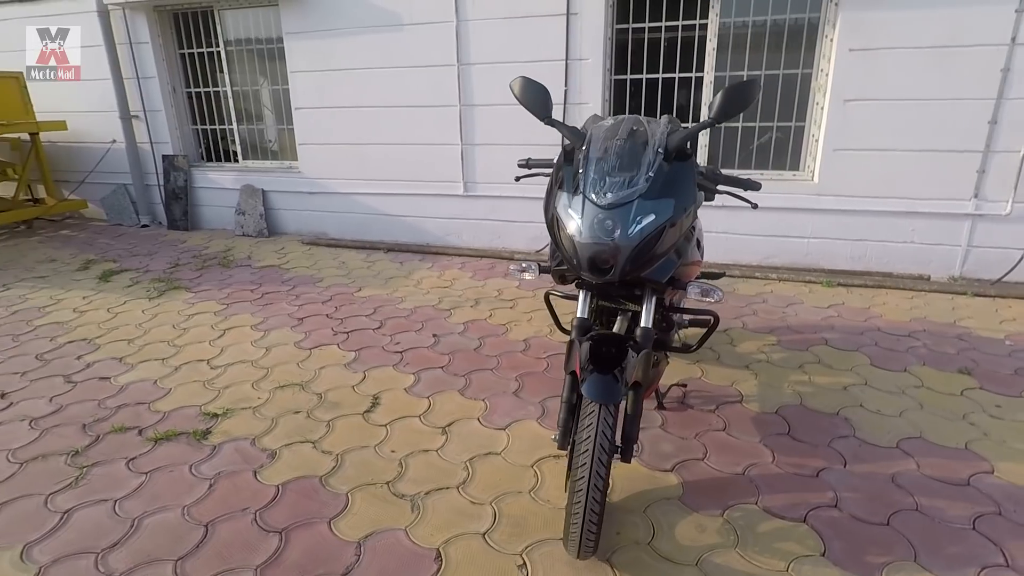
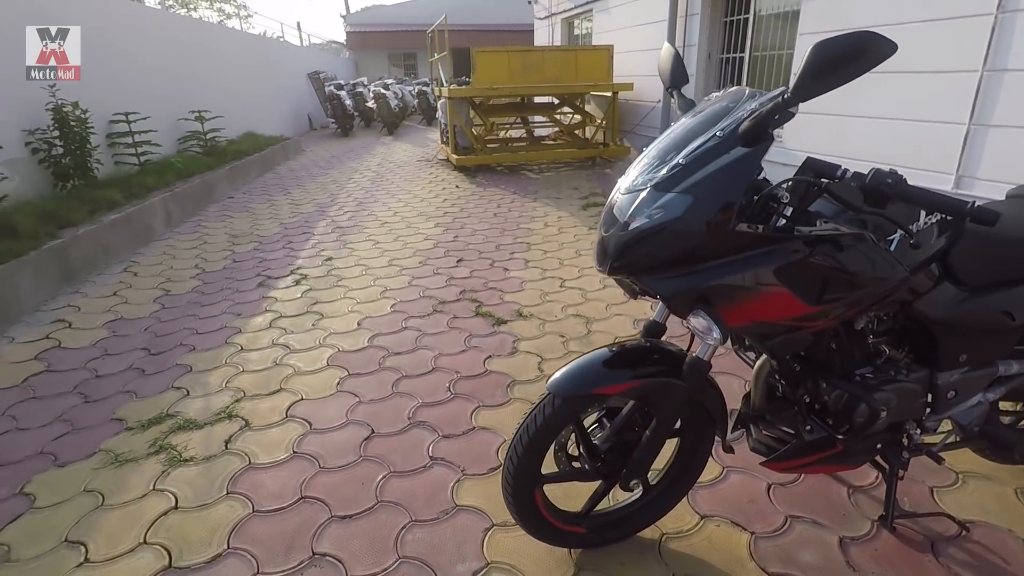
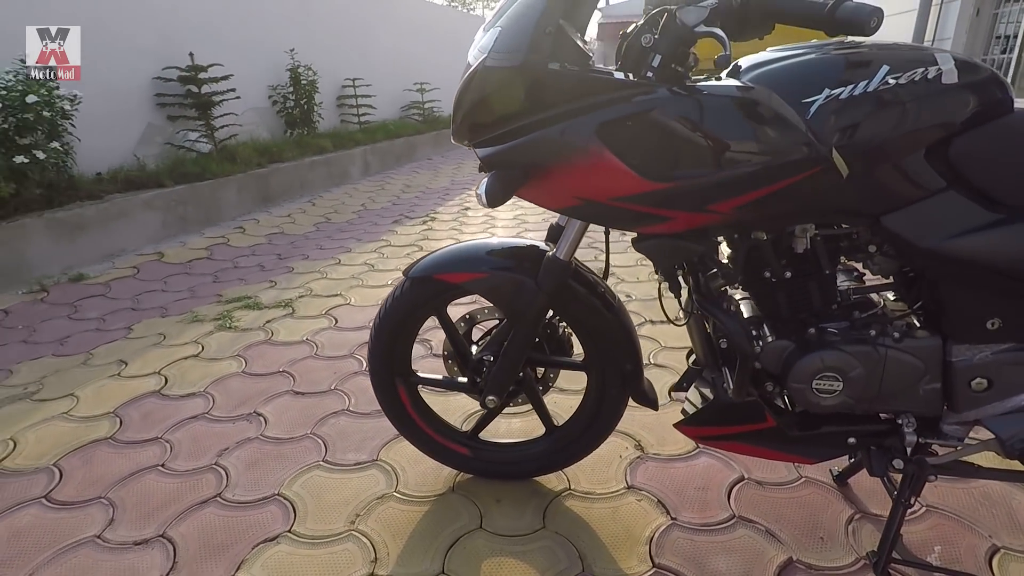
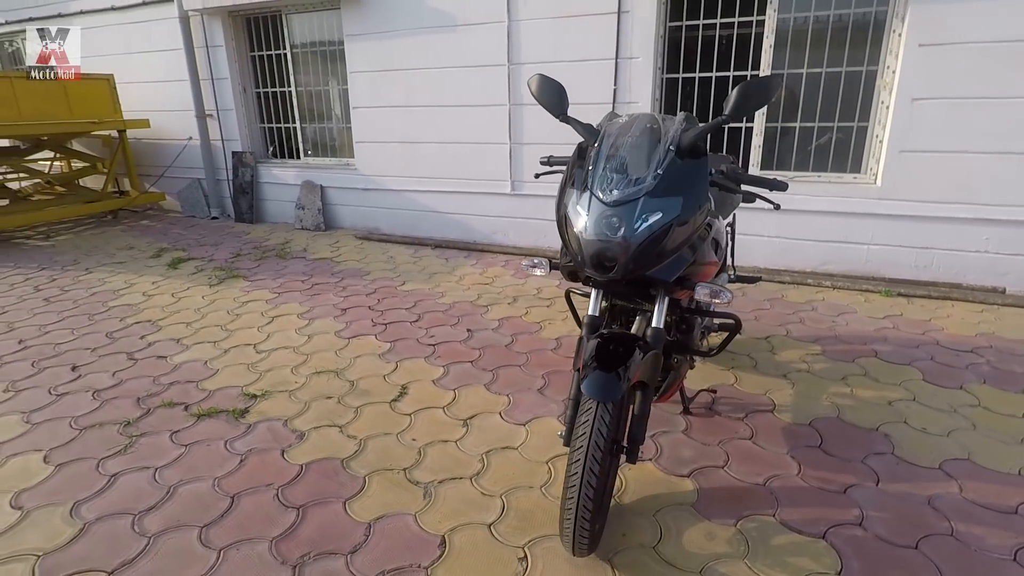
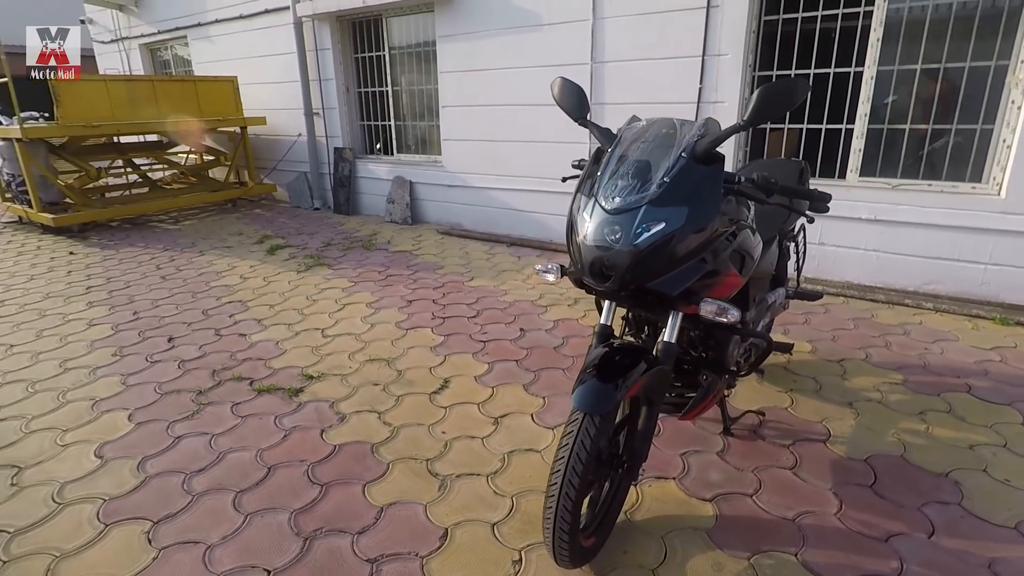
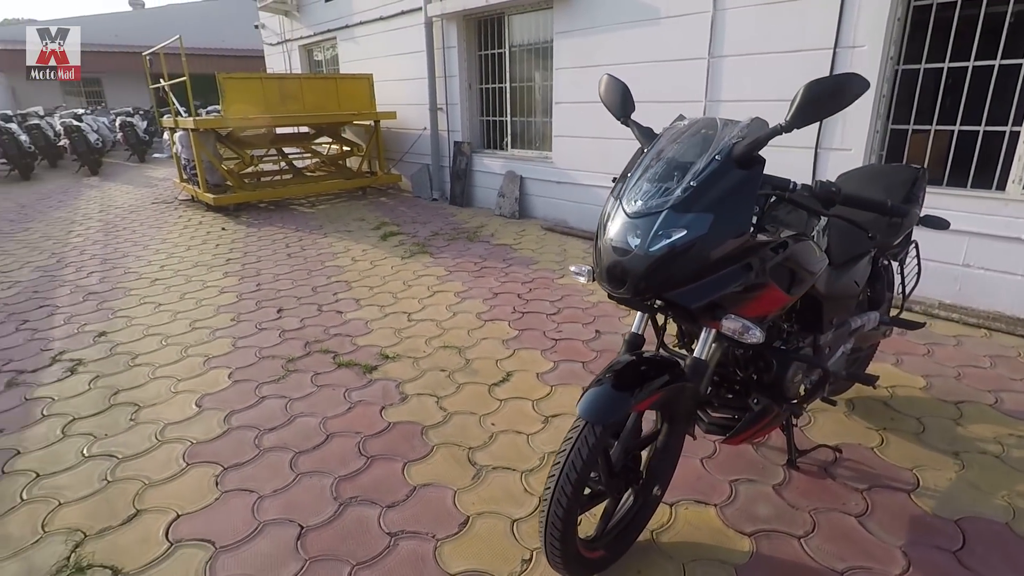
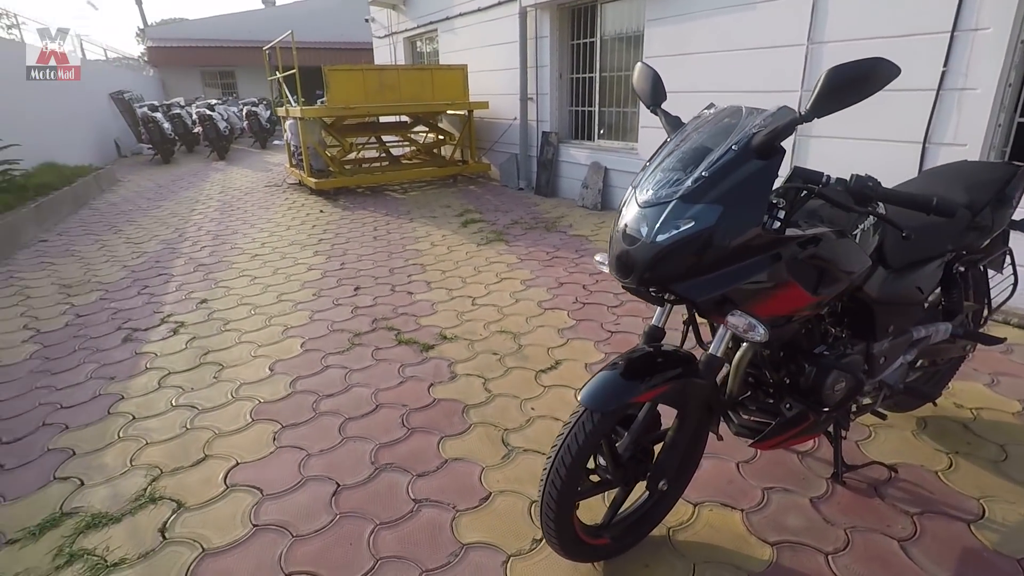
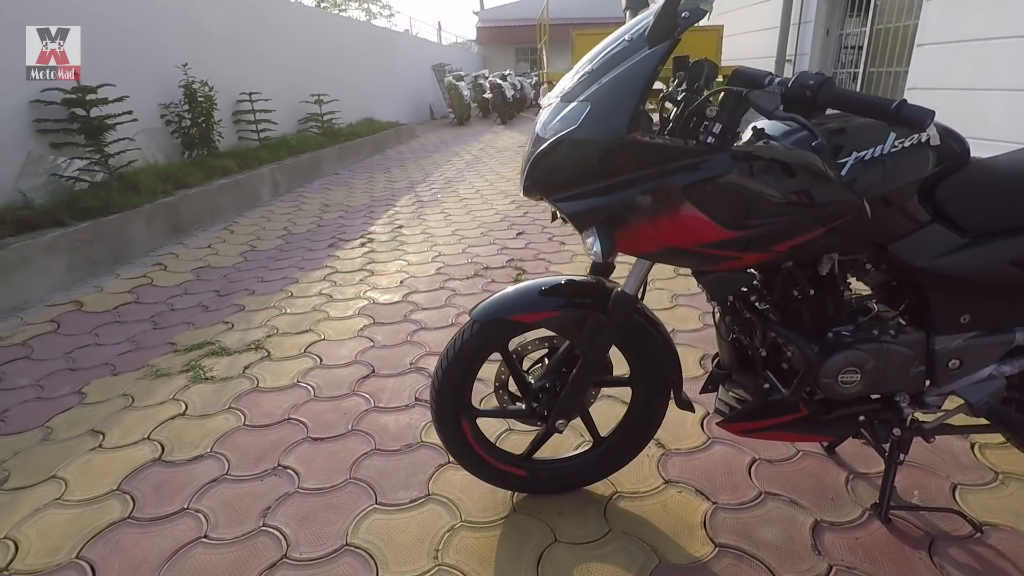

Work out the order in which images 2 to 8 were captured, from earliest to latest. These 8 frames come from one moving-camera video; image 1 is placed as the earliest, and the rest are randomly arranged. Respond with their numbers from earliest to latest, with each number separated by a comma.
4, 5, 6, 7, 2, 8, 3
